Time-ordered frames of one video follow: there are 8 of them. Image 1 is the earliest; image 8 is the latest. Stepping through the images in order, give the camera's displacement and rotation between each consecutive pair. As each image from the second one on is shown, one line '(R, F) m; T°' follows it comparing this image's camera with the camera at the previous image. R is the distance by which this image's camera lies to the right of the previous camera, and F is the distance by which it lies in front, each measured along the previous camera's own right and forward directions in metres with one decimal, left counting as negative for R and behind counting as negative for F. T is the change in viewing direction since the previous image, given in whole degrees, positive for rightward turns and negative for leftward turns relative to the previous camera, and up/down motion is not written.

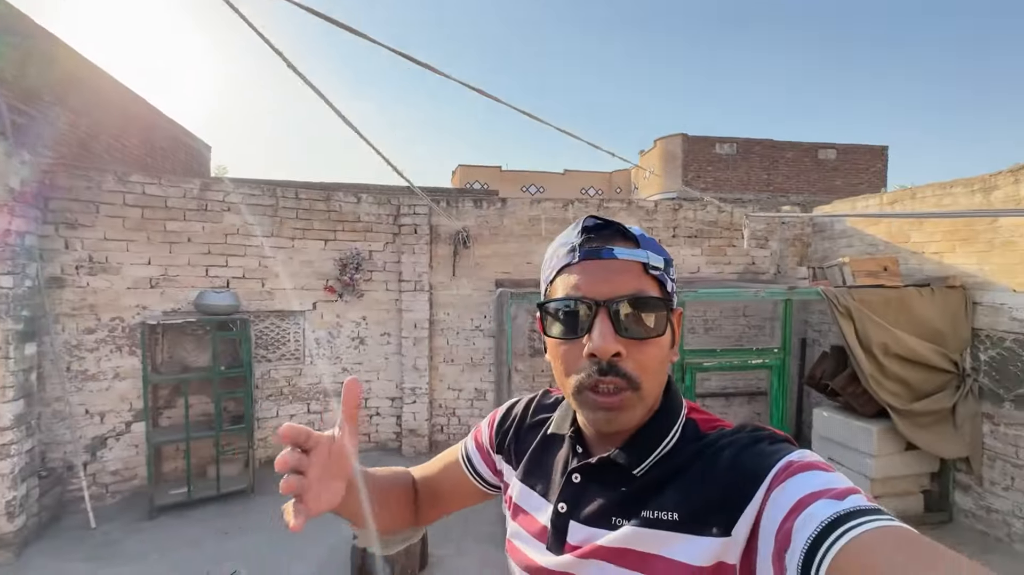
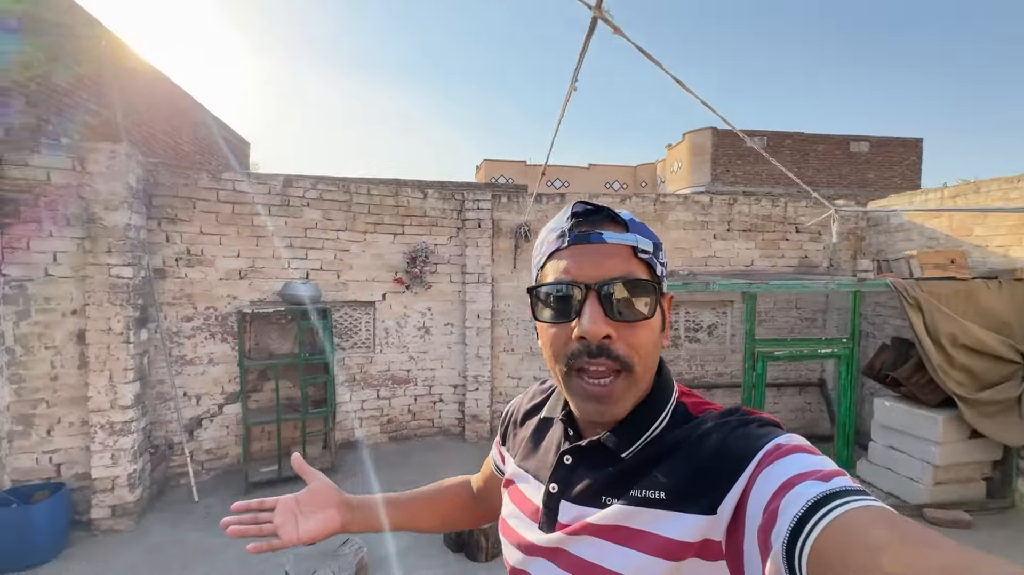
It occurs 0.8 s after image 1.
(-0.6, -0.2) m; -2°
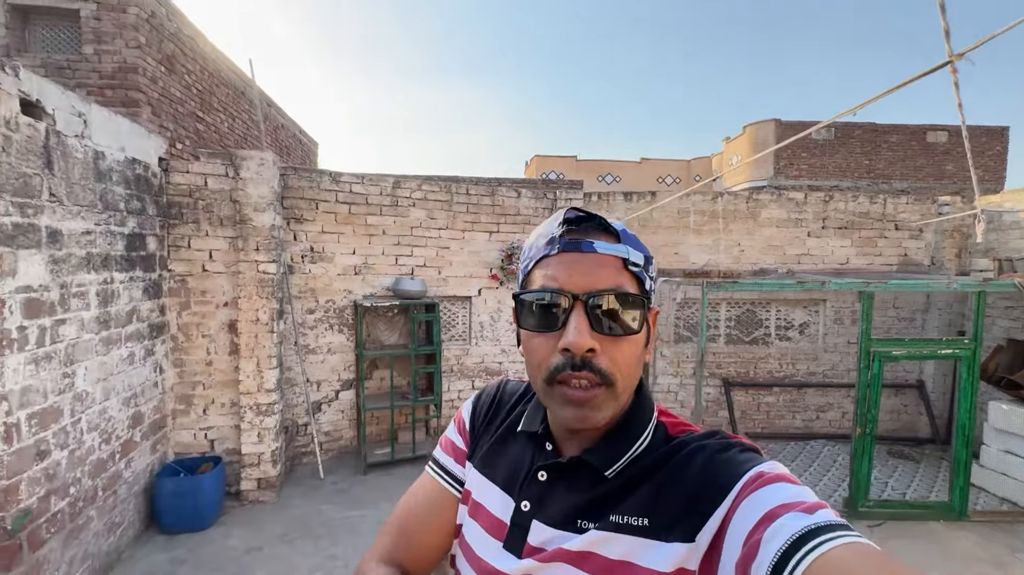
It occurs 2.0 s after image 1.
(-0.7, -0.2) m; -4°
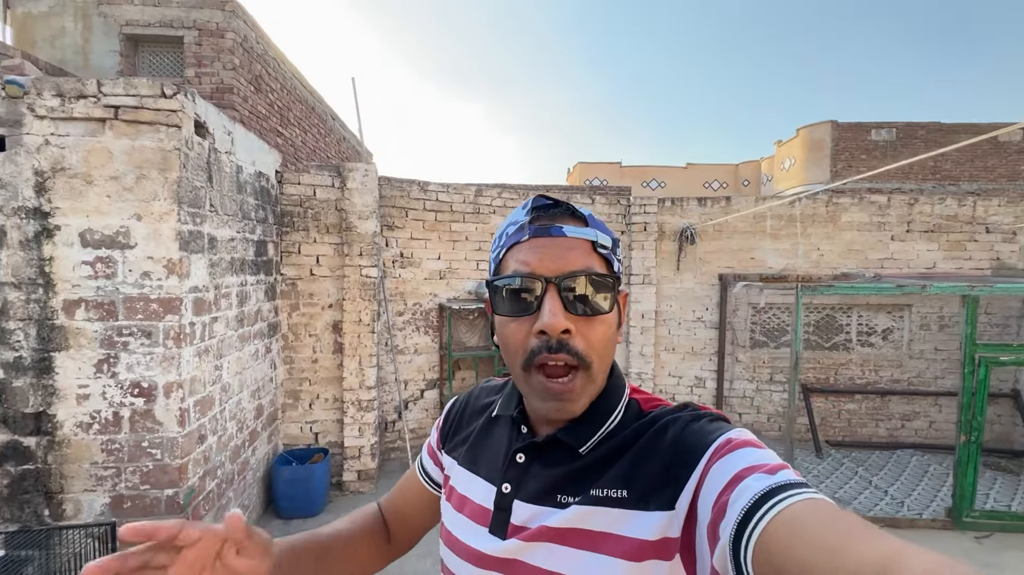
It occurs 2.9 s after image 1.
(-0.5, -0.2) m; -4°
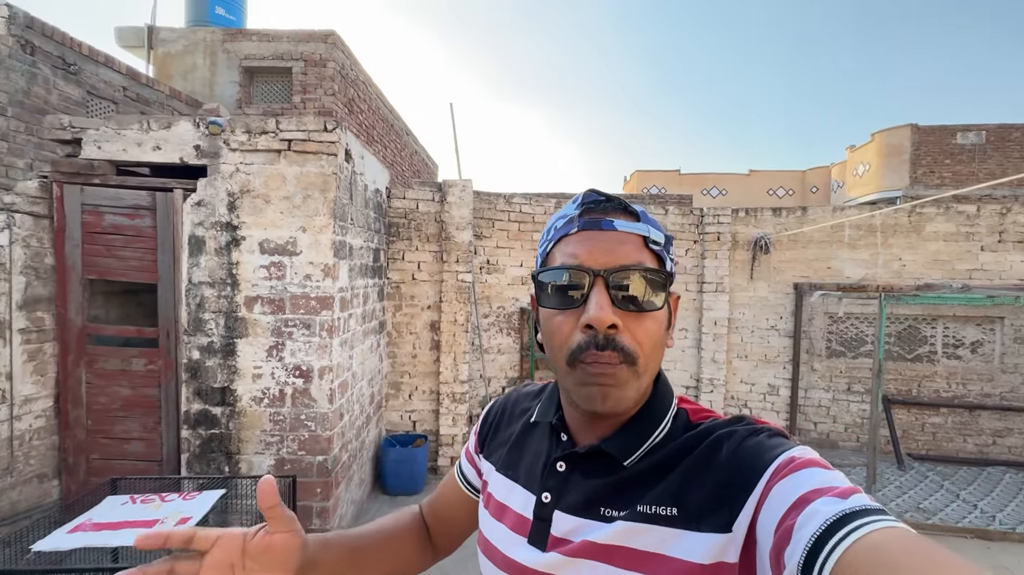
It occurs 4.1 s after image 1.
(-0.4, -0.4) m; -6°
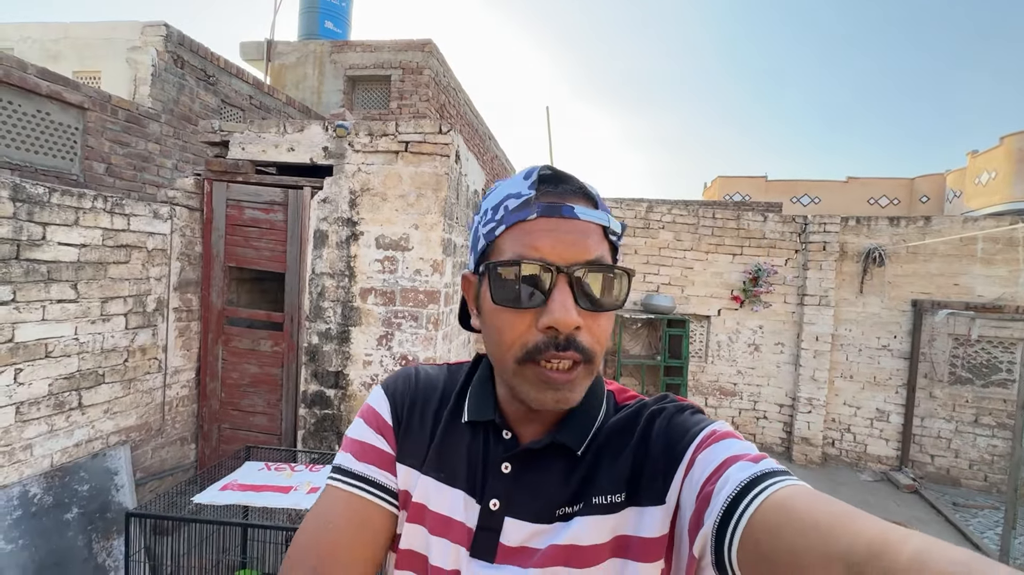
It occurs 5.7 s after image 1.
(-0.3, 0.0) m; -8°
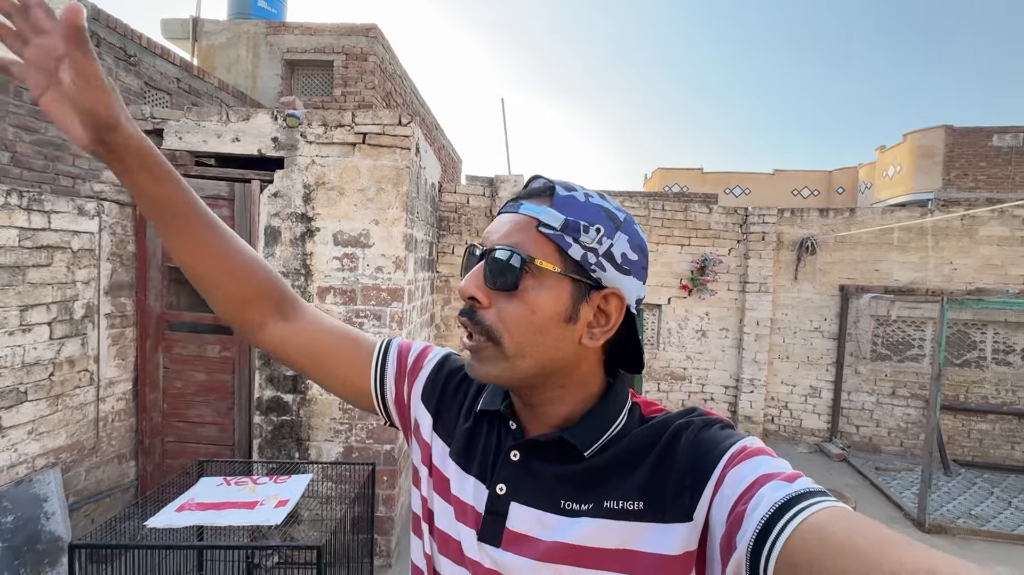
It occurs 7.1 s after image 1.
(-0.2, 0.0) m; +7°
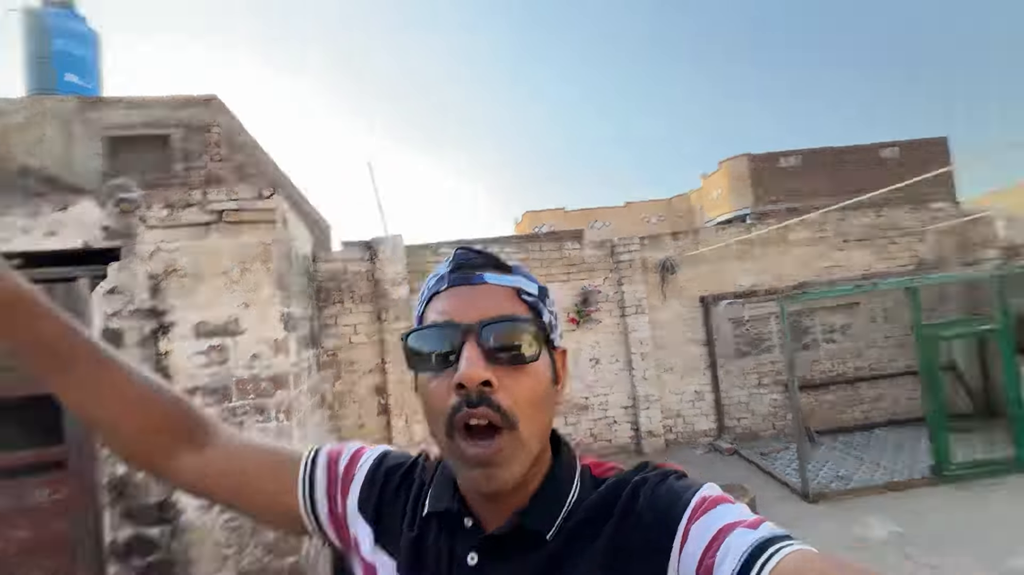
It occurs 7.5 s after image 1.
(0.0, 0.0) m; +14°
